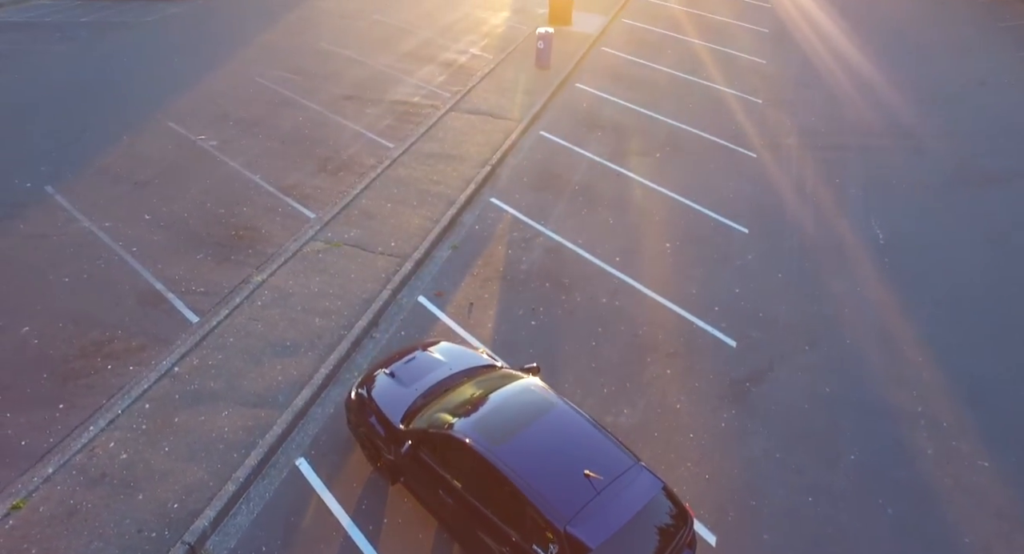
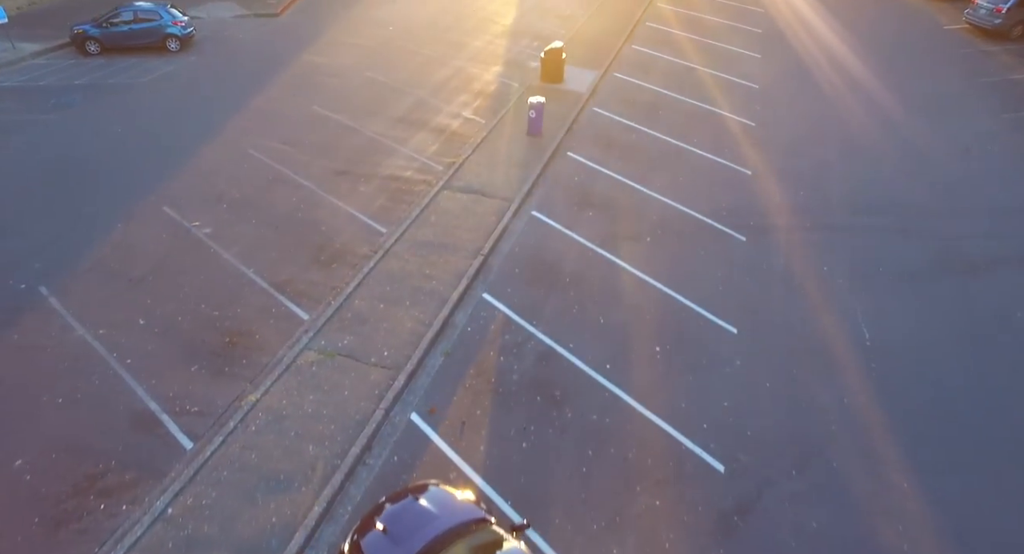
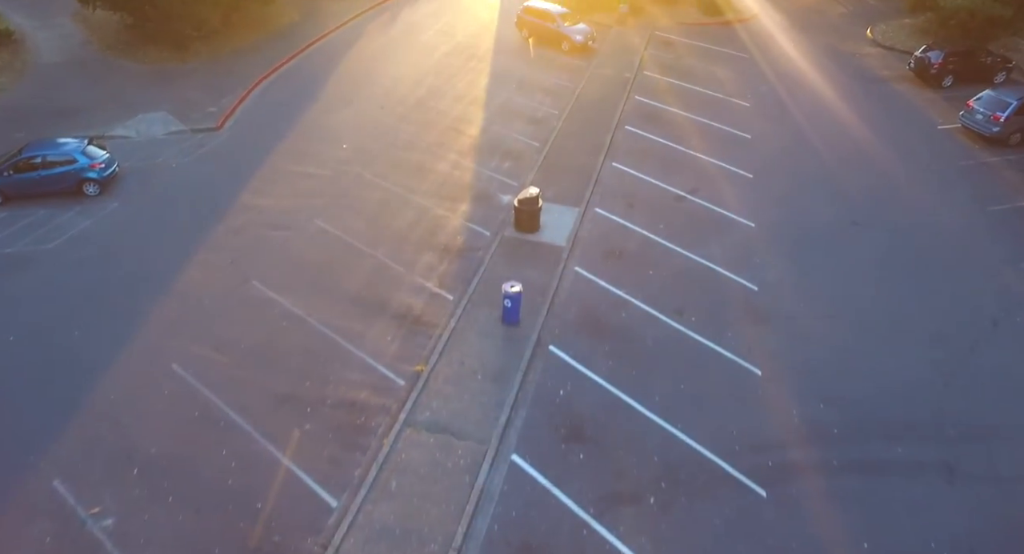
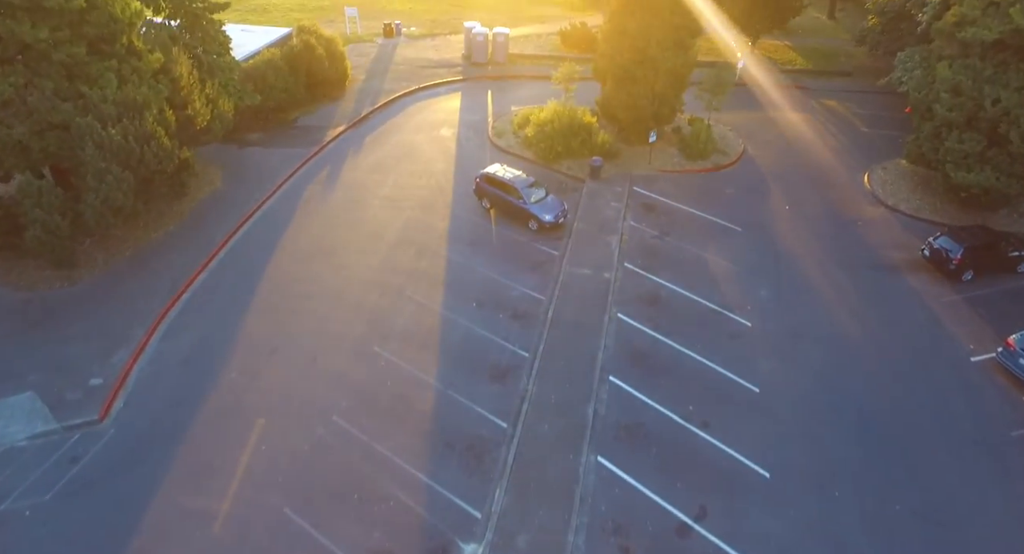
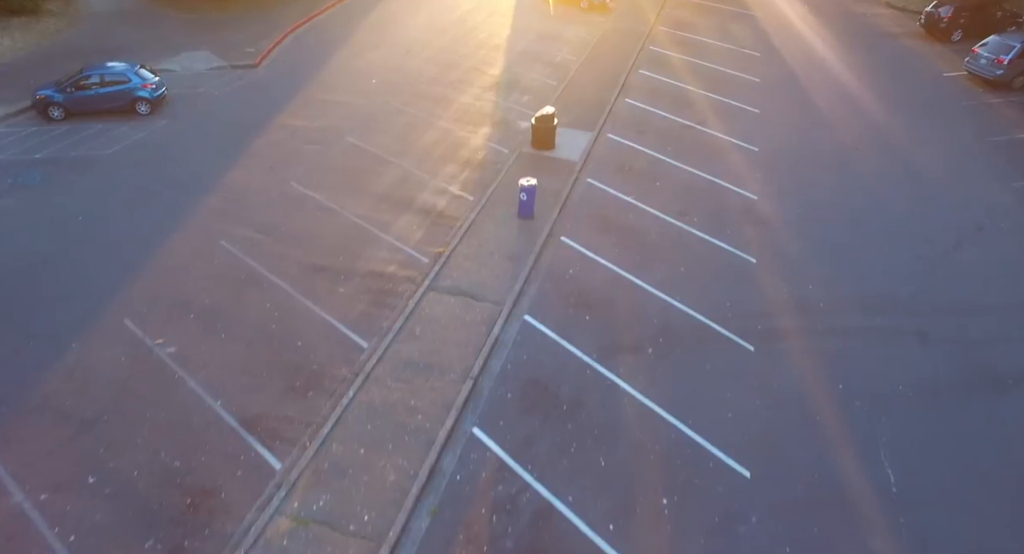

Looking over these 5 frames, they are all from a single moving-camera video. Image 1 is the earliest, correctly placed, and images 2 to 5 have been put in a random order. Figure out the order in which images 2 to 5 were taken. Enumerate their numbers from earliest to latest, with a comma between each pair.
2, 5, 3, 4
